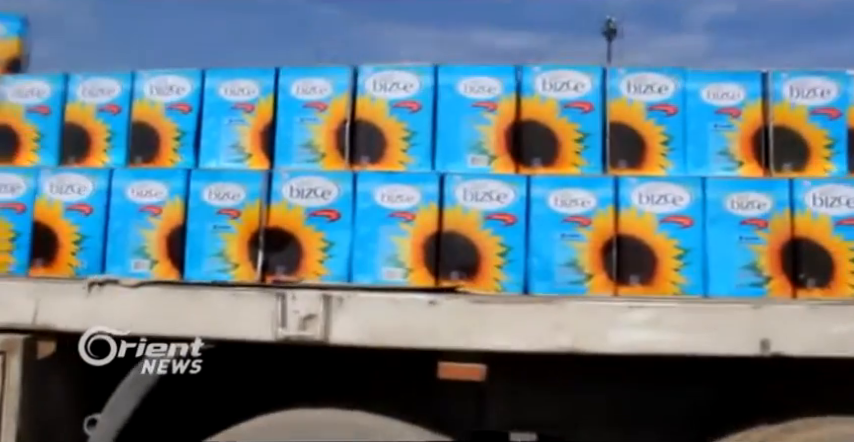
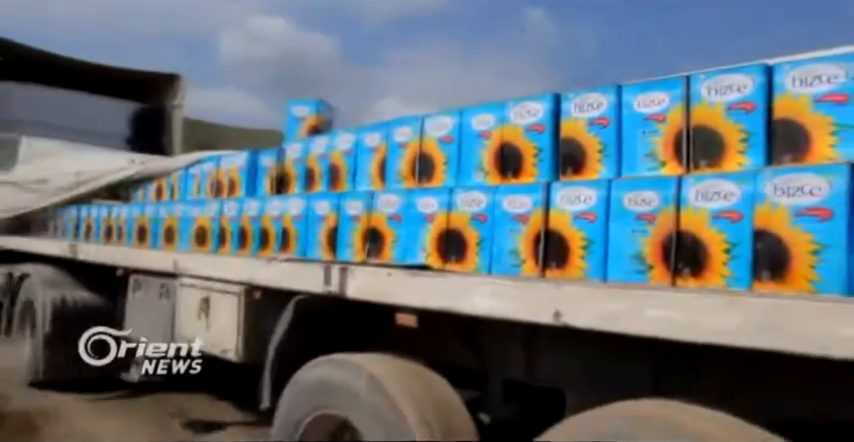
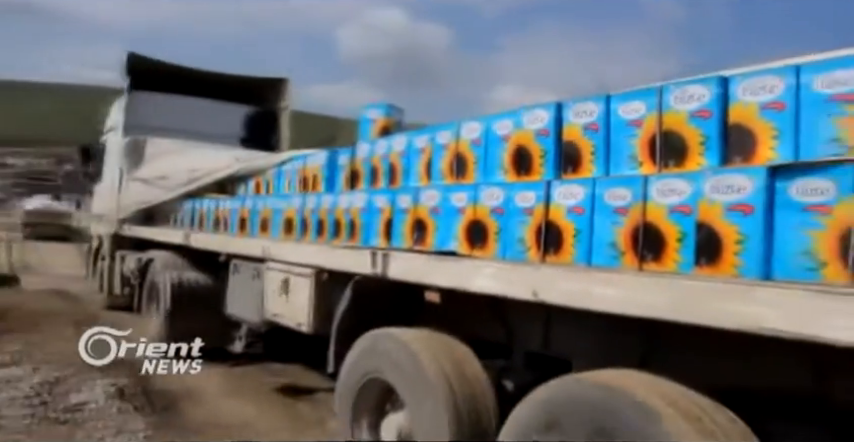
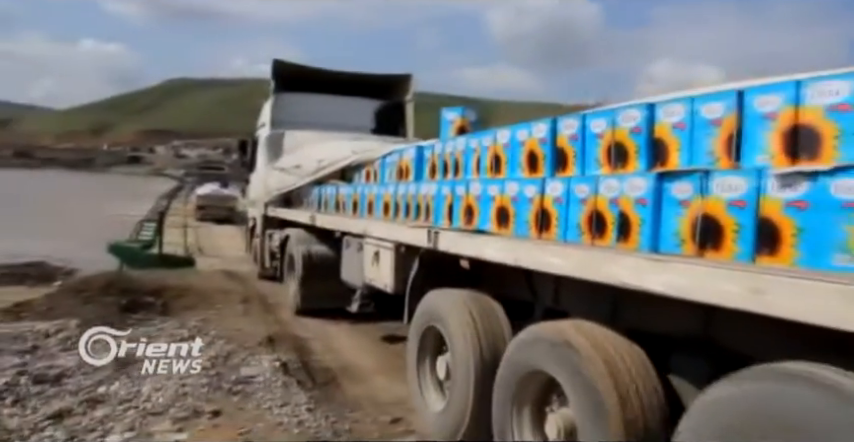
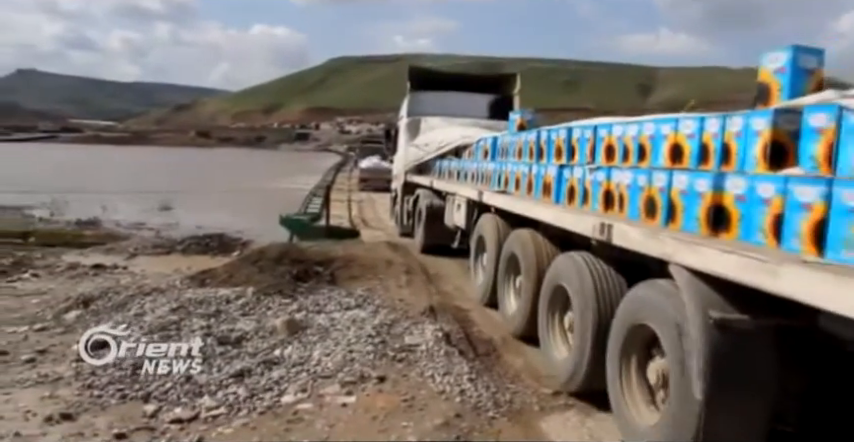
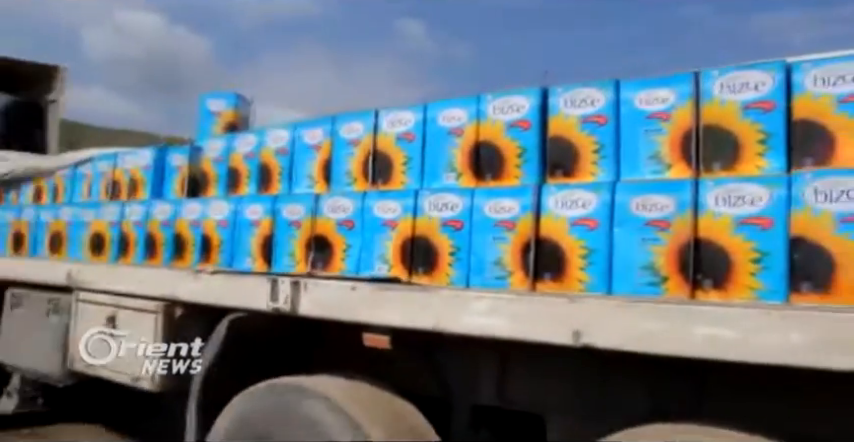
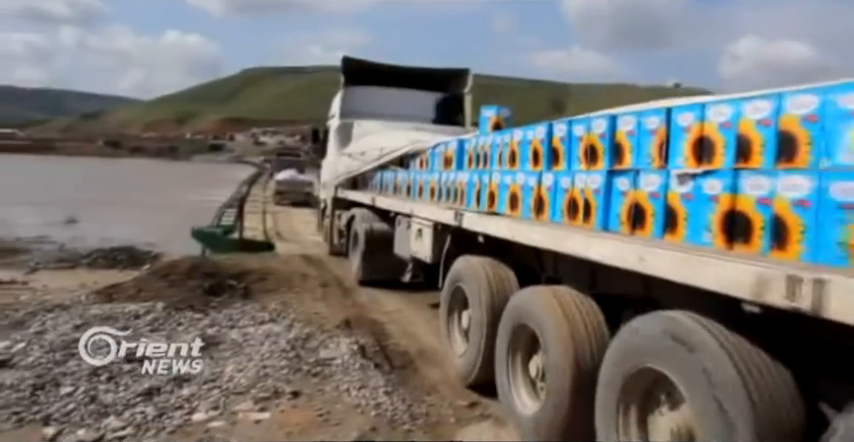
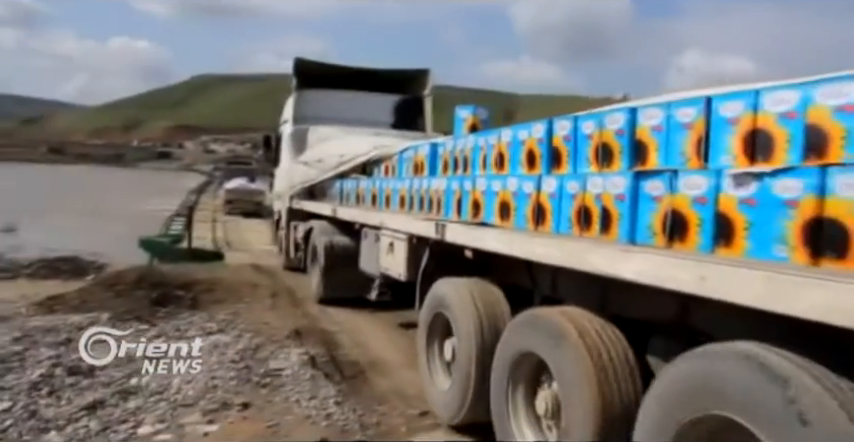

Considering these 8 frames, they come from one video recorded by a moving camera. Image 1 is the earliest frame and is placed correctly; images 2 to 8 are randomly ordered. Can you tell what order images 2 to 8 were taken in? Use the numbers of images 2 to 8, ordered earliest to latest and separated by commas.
6, 2, 3, 4, 8, 7, 5
